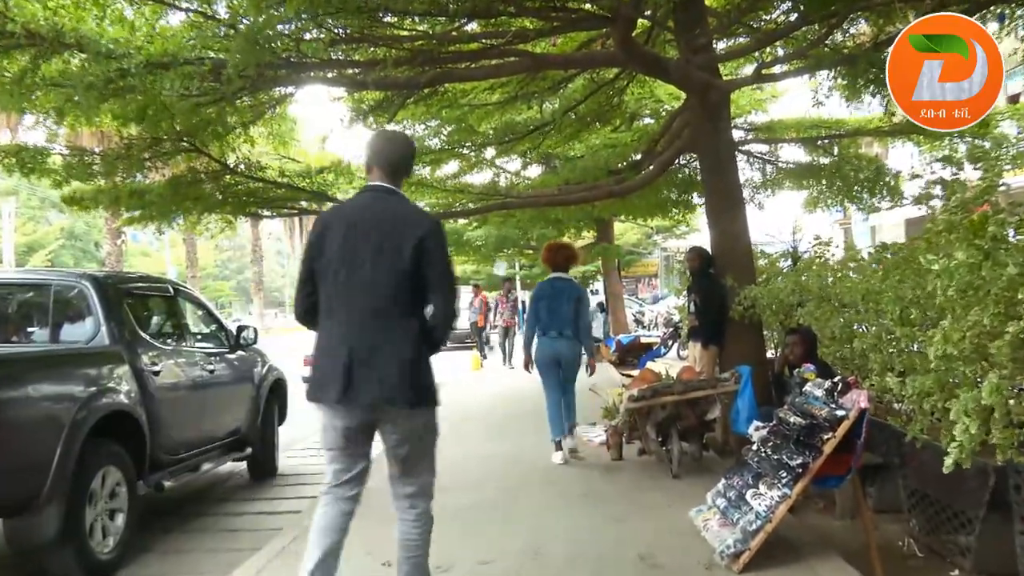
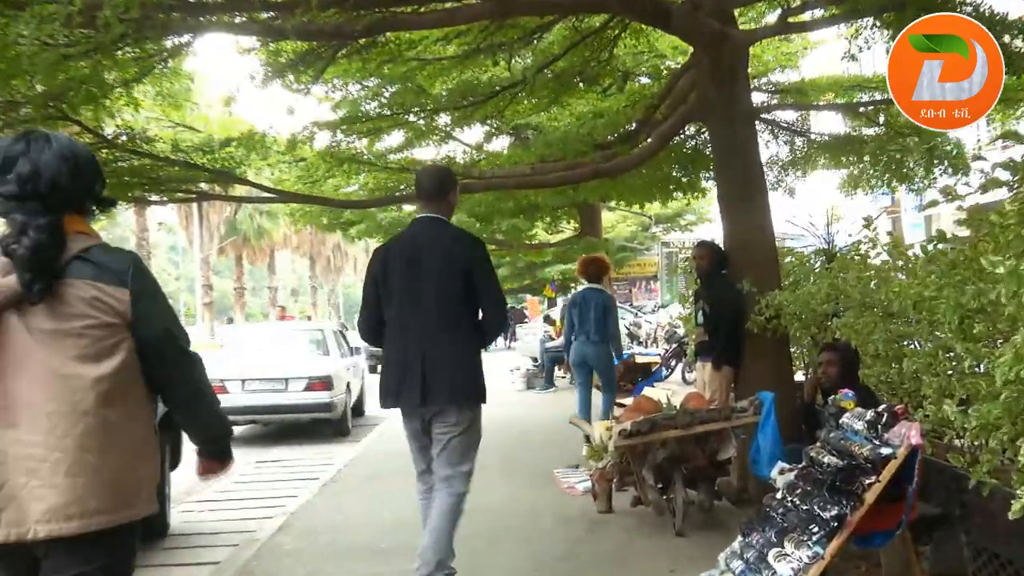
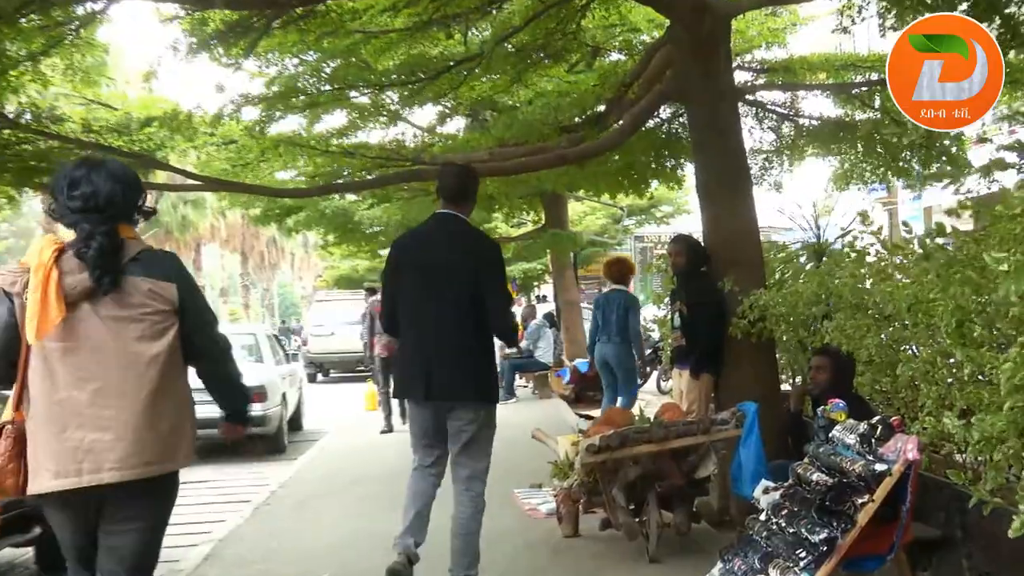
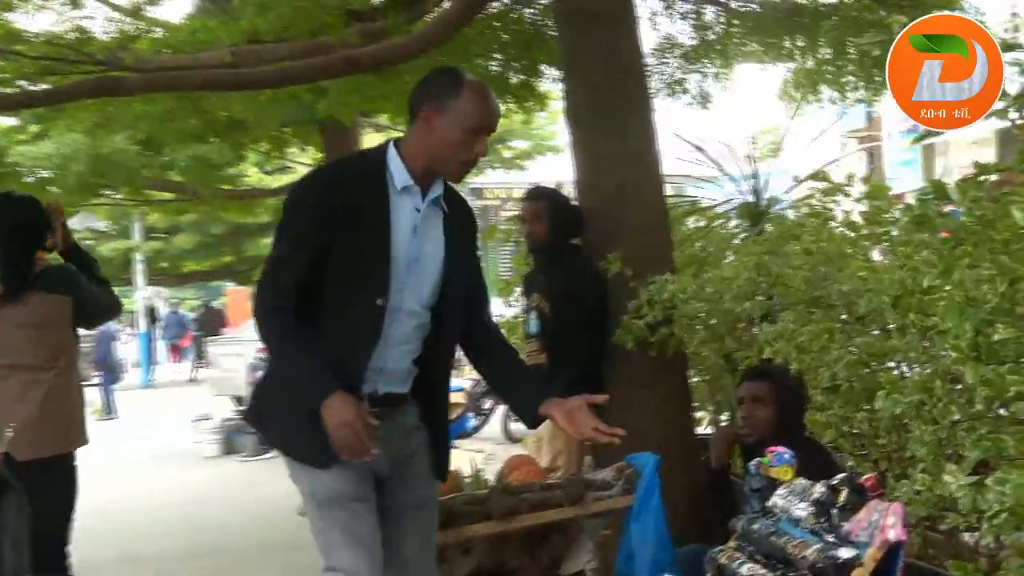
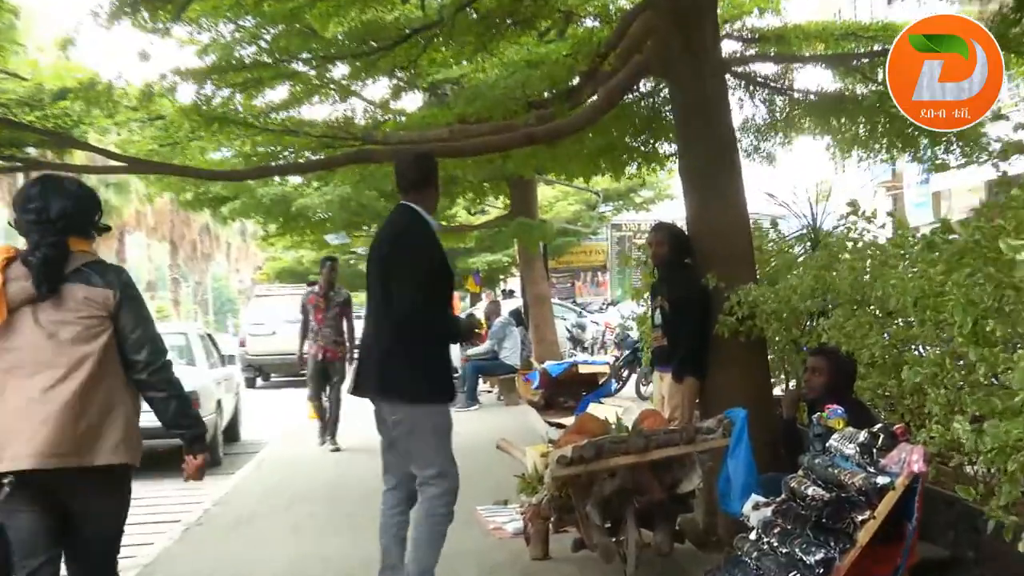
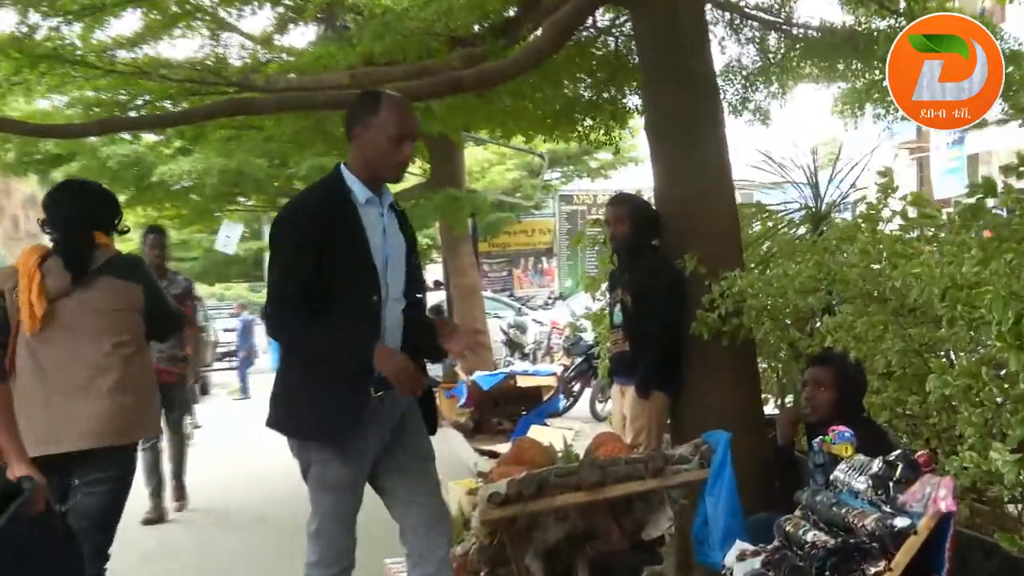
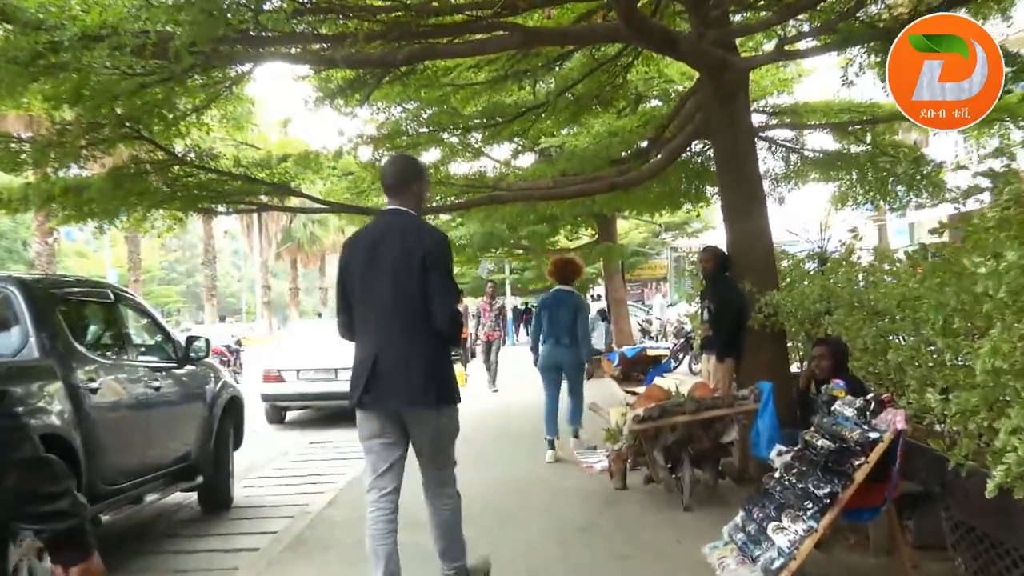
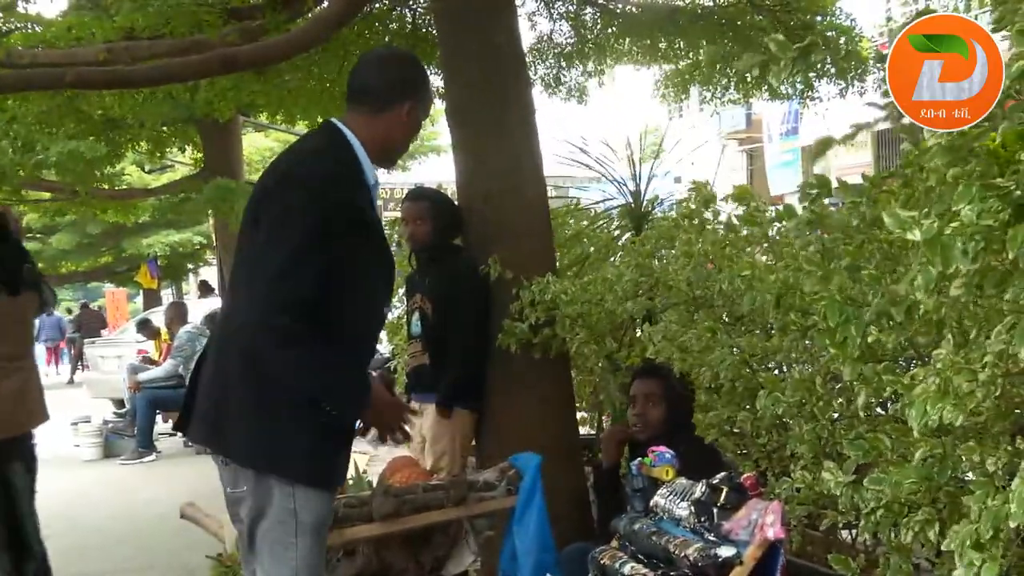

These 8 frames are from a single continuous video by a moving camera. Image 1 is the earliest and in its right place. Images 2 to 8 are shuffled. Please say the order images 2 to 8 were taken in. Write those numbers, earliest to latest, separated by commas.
7, 2, 3, 5, 6, 4, 8
